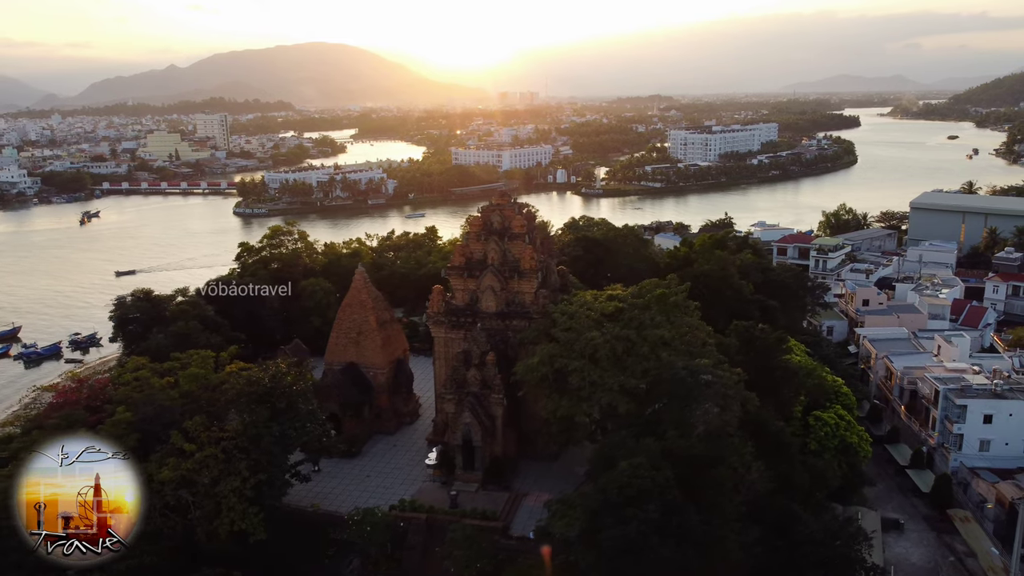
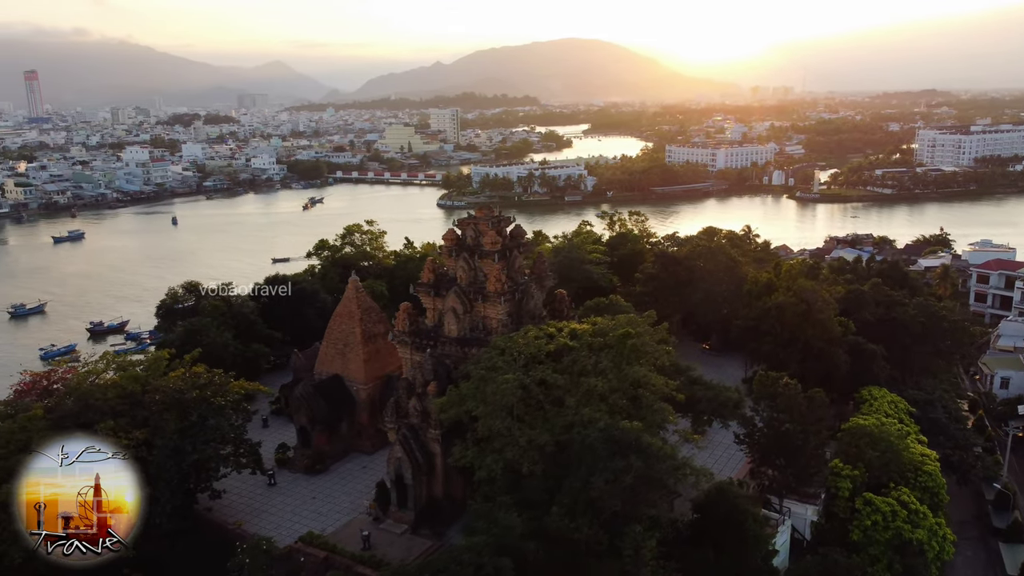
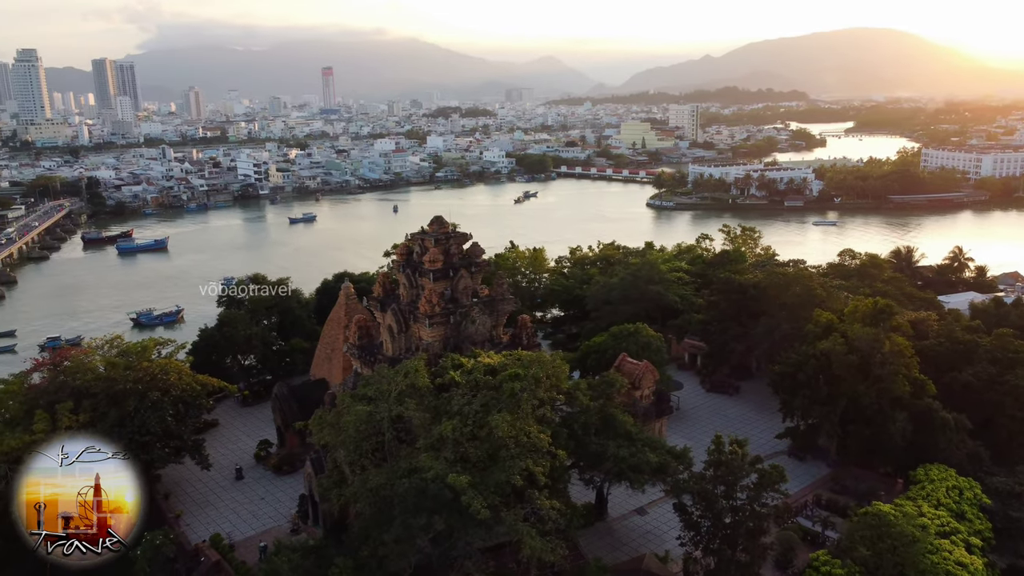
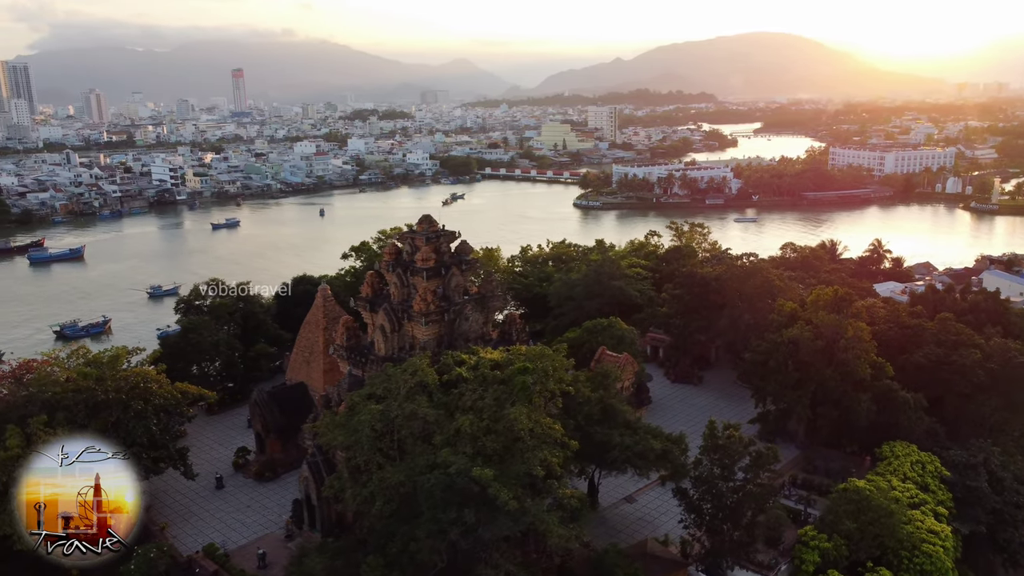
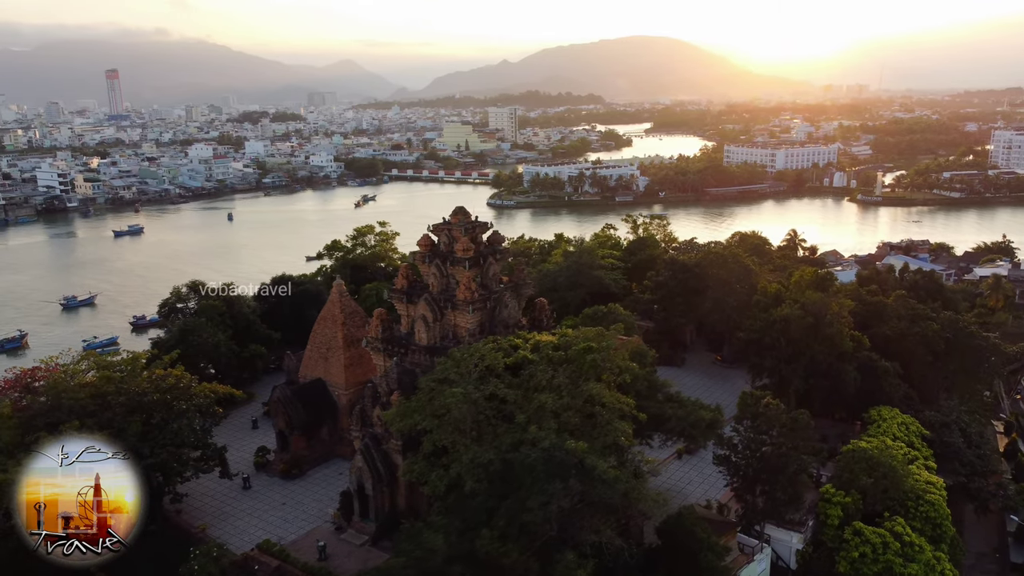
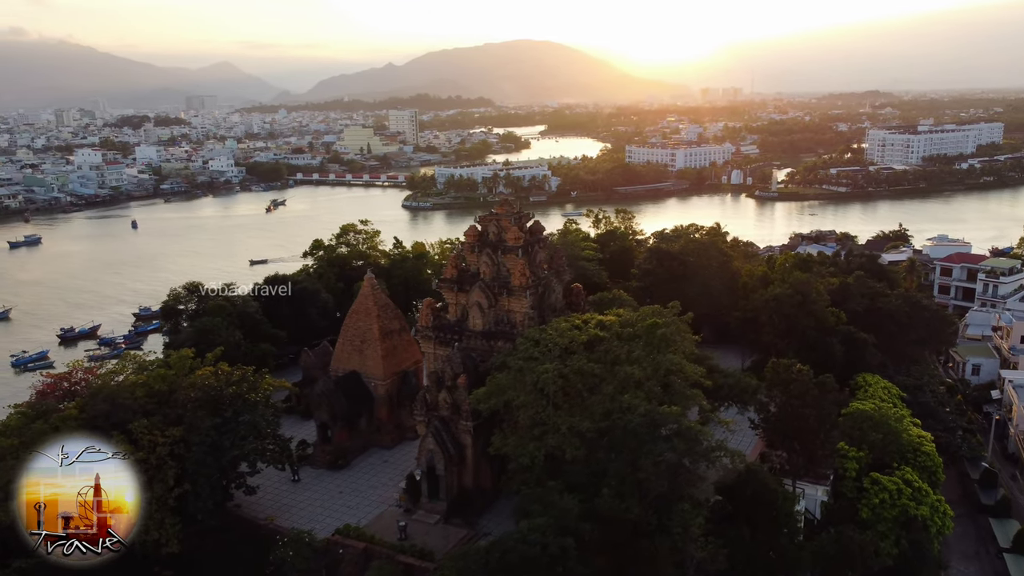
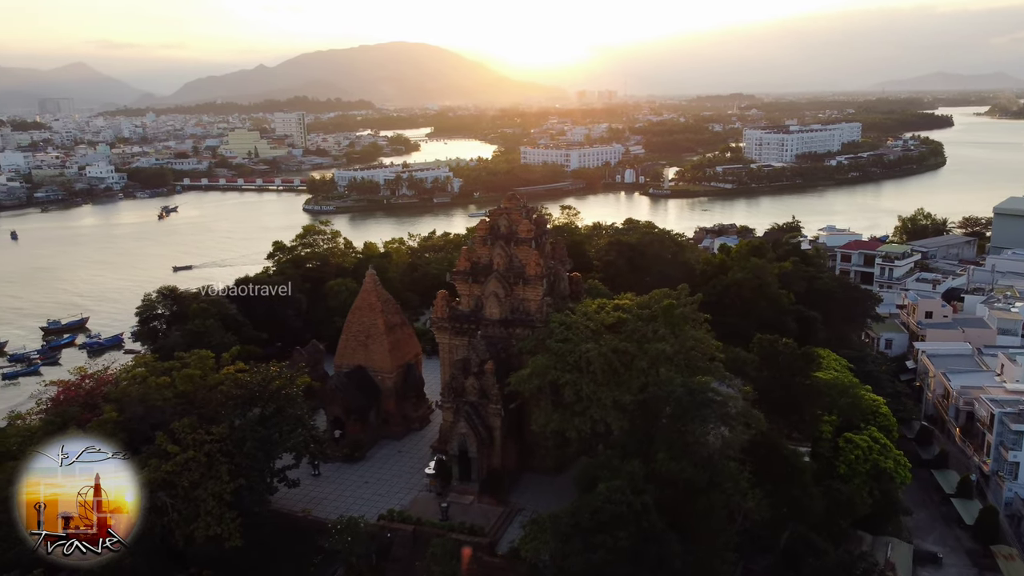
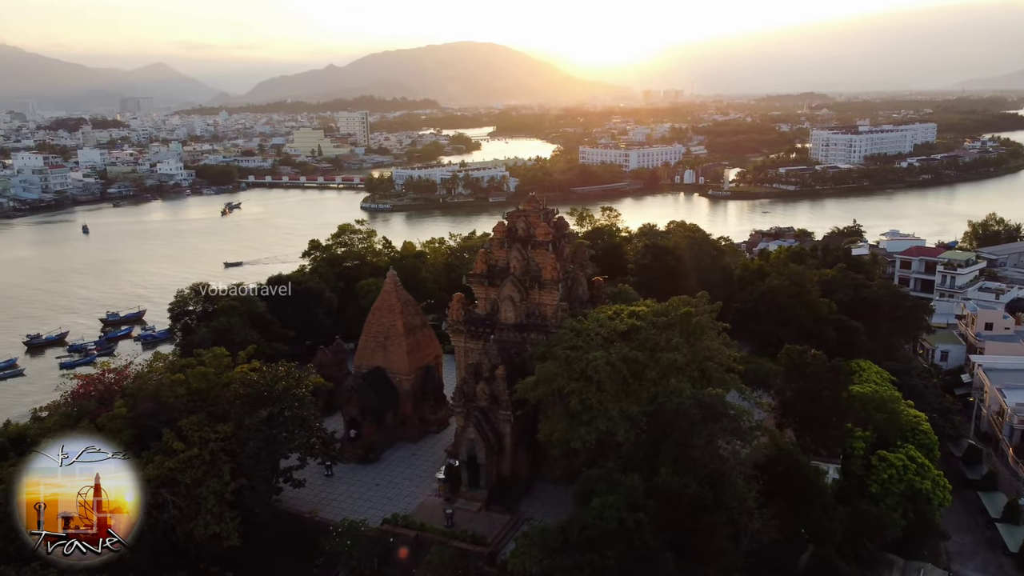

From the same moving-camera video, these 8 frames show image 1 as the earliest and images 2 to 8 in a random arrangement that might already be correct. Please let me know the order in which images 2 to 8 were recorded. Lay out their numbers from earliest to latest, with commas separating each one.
7, 8, 6, 2, 5, 4, 3
